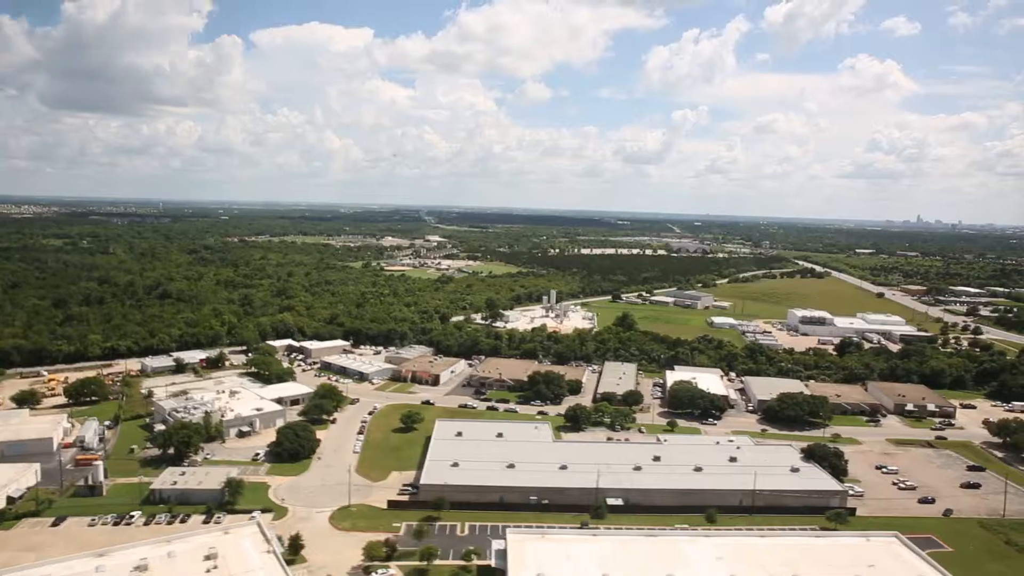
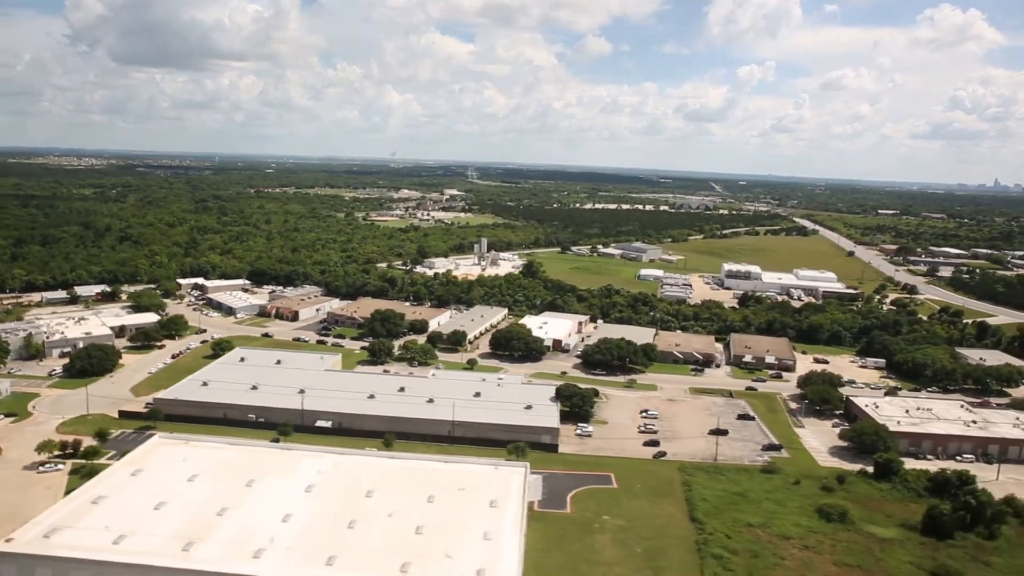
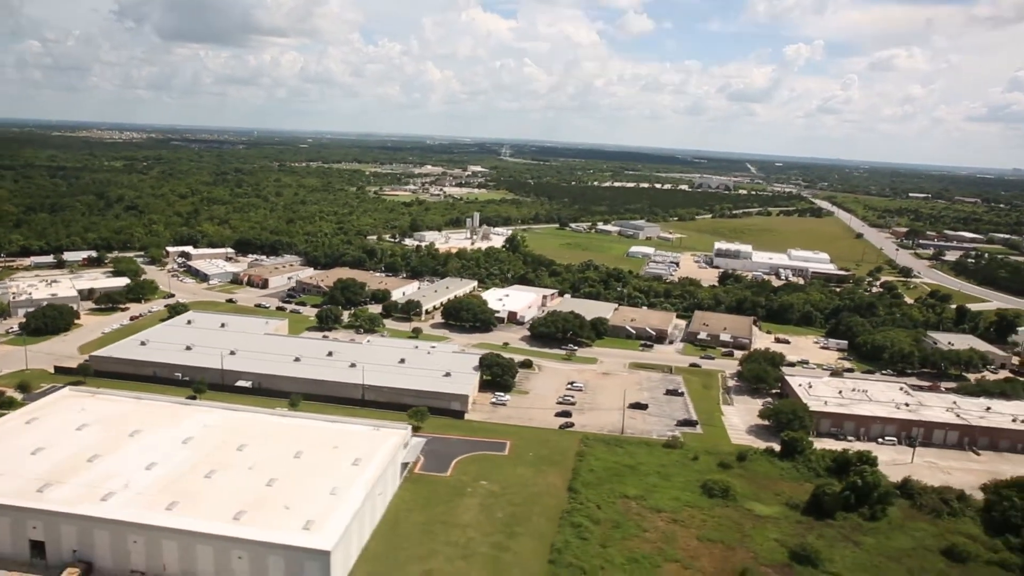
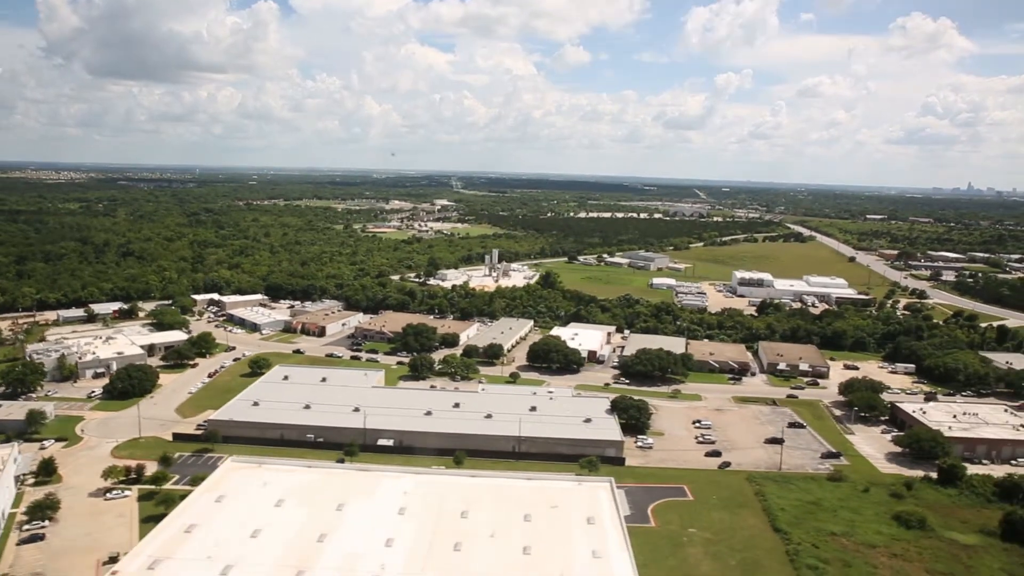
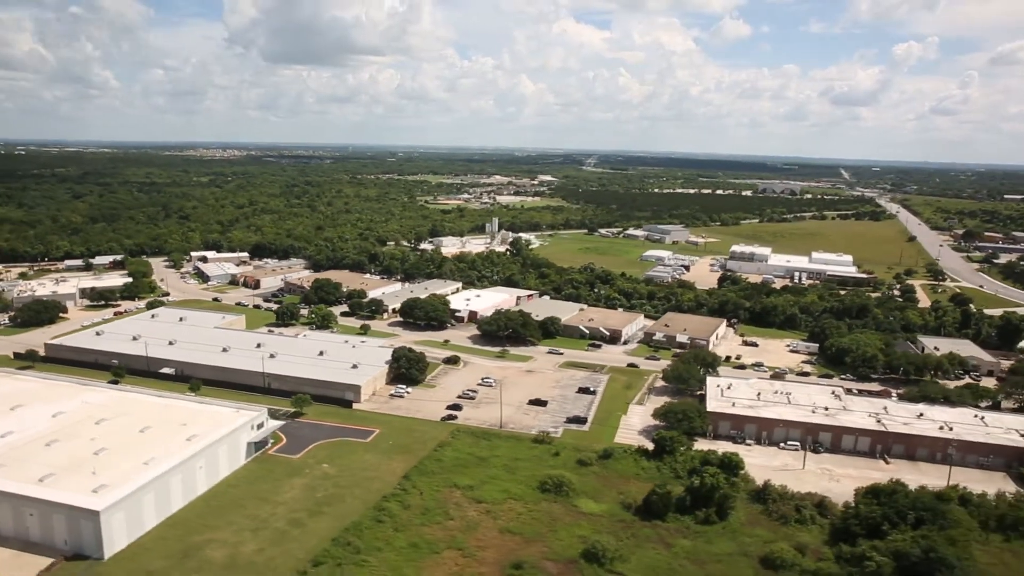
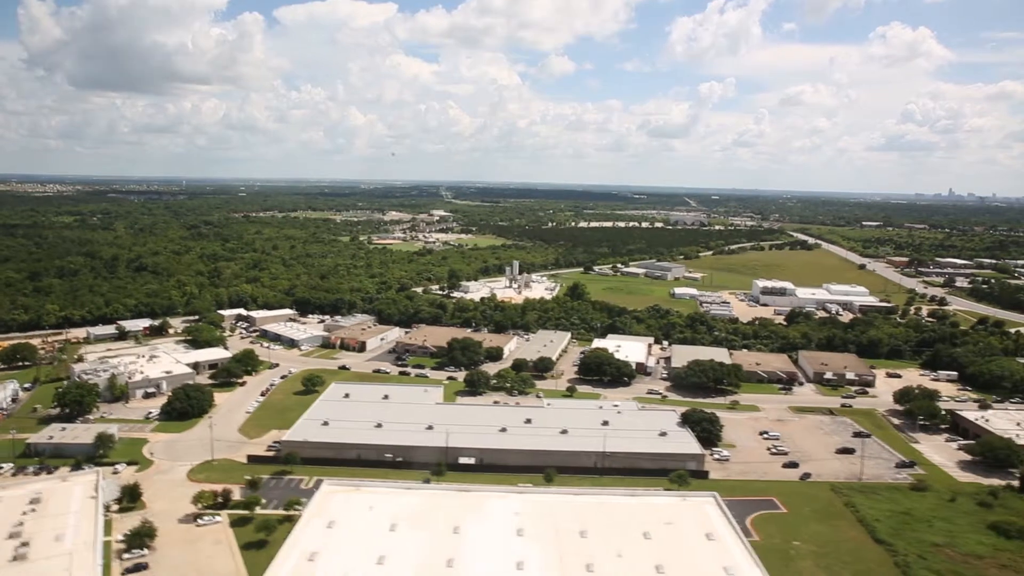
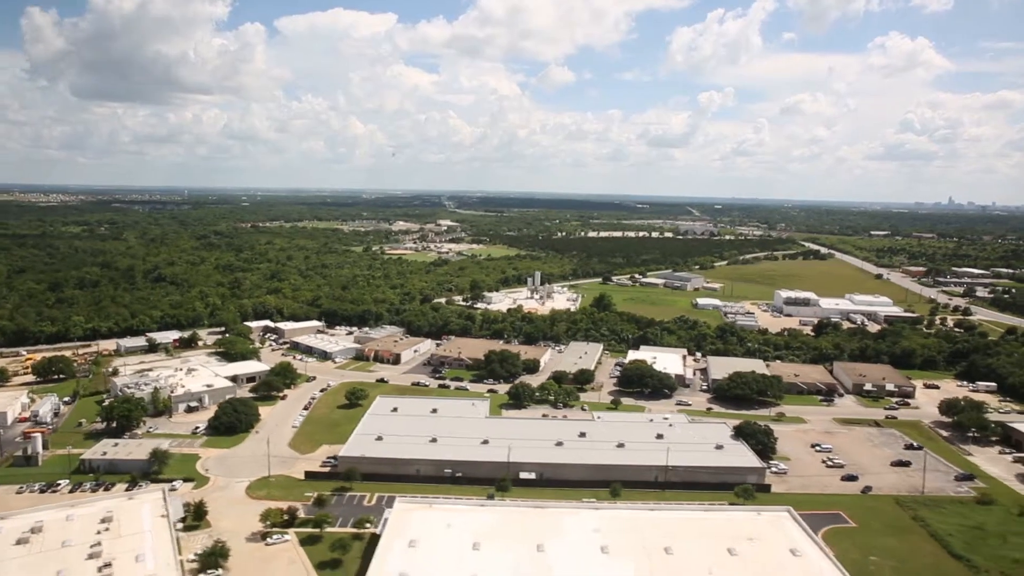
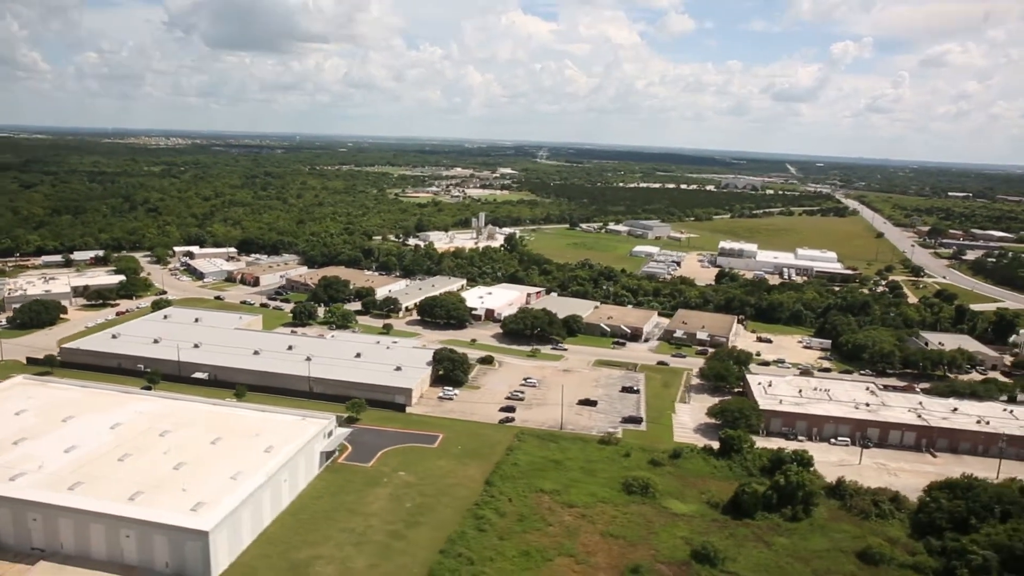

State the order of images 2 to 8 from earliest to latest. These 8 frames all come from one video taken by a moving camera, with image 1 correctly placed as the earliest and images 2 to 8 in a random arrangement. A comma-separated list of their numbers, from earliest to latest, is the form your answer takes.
7, 6, 4, 2, 3, 8, 5
